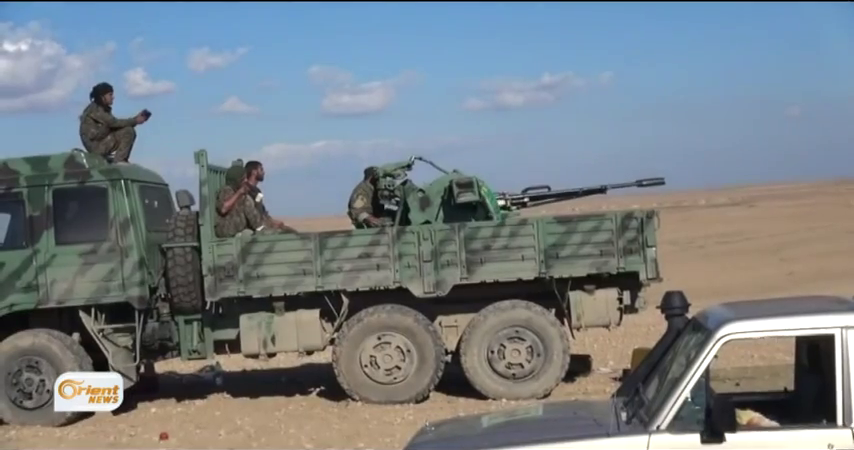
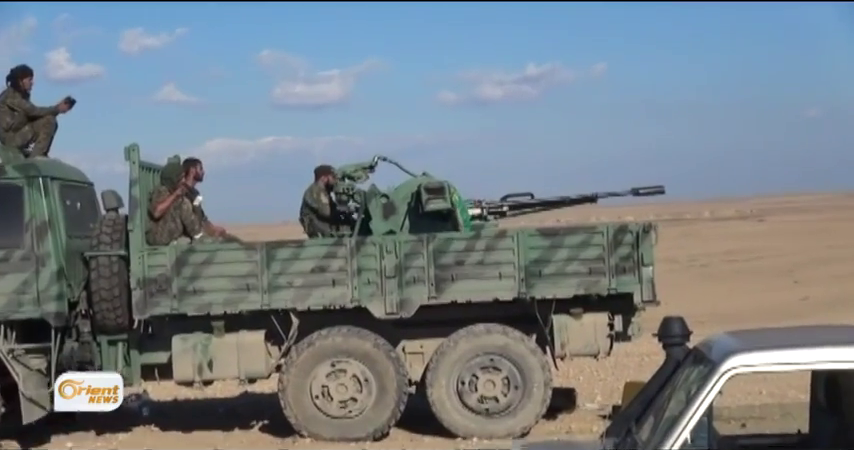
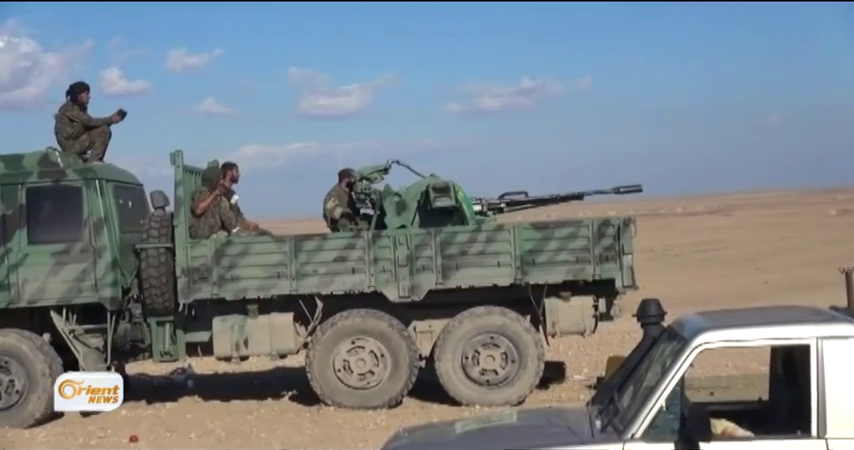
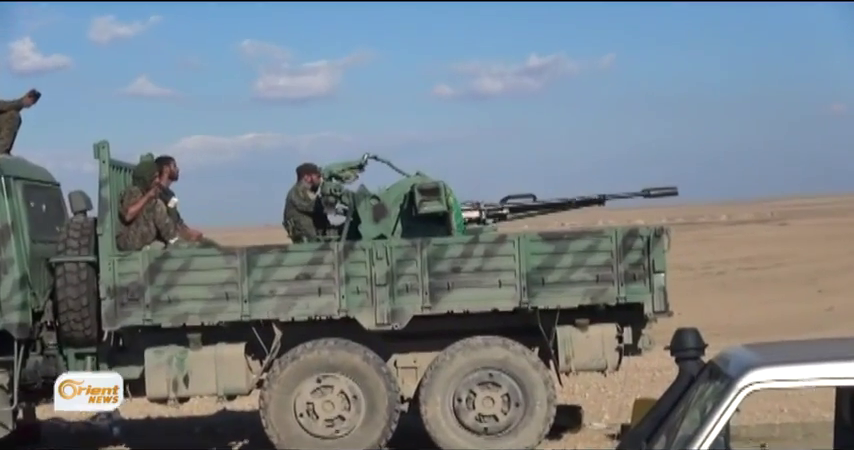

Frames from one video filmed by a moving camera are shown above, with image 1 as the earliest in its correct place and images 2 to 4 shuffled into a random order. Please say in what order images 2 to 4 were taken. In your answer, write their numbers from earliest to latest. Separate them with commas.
3, 2, 4
